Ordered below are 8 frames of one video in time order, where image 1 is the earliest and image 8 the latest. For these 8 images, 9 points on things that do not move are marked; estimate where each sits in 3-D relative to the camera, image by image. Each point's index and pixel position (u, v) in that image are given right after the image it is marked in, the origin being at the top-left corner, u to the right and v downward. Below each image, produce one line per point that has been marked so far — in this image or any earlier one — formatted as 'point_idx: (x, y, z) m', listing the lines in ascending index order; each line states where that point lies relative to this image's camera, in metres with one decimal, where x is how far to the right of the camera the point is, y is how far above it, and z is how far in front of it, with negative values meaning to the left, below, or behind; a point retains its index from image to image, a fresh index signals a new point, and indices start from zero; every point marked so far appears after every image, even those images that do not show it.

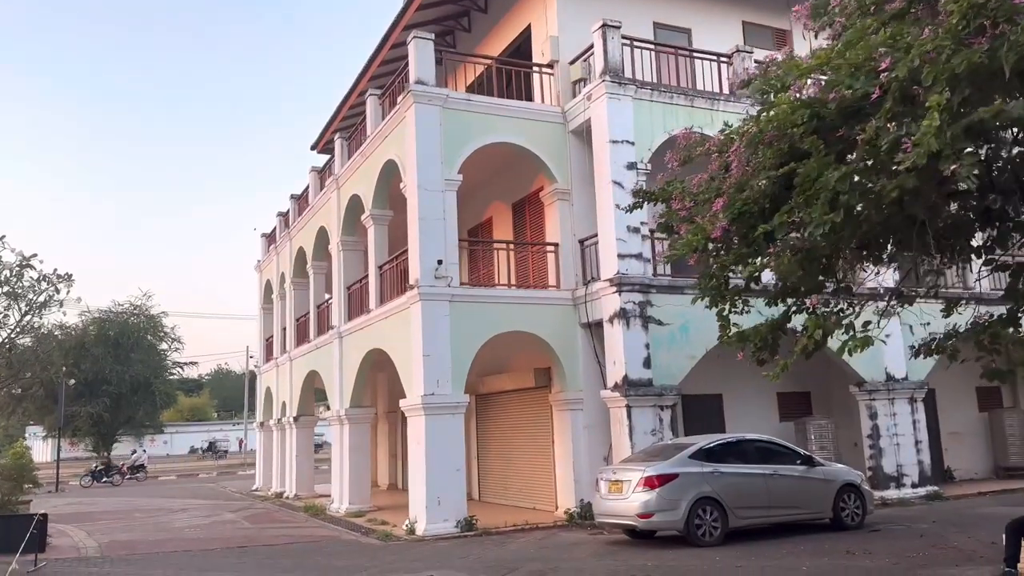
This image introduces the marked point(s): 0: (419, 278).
0: (-1.5, +0.1, +12.7) m
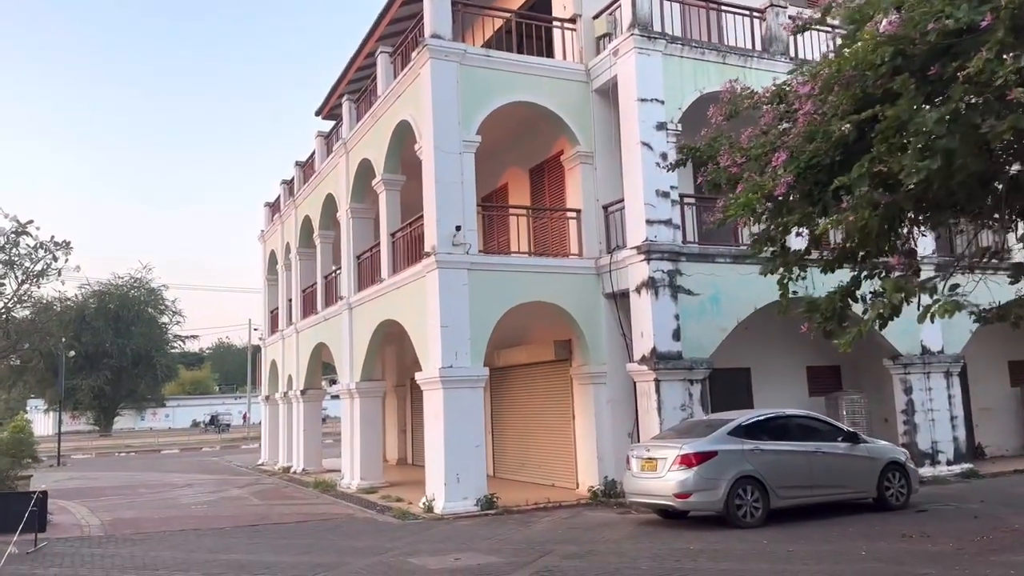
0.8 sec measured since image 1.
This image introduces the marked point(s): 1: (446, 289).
0: (-1.1, +0.6, +12.0) m
1: (-1.0, 0.0, +12.0) m
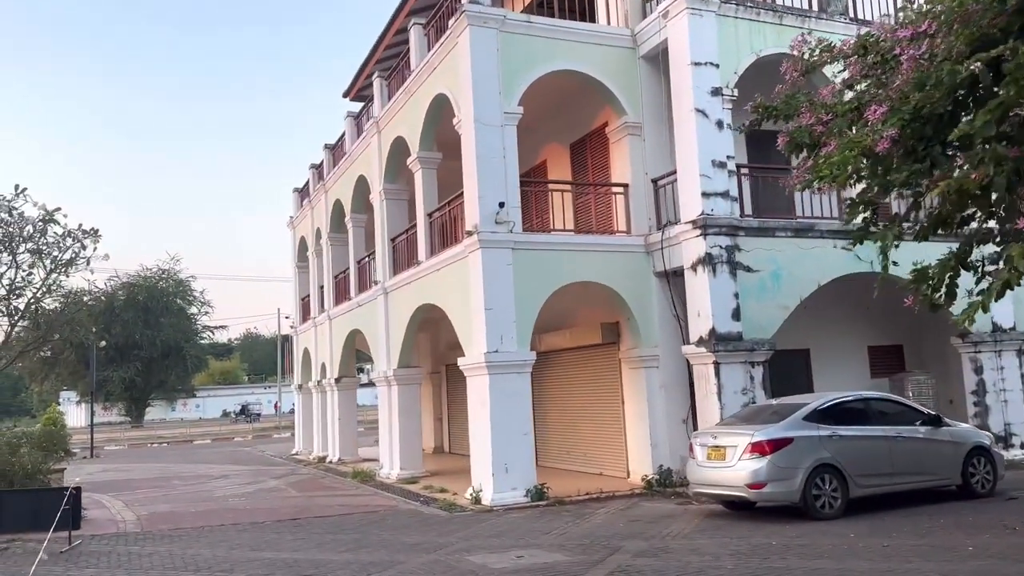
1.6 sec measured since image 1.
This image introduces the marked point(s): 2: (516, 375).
0: (-0.5, +0.9, +11.4) m
1: (-0.3, +0.3, +11.3) m
2: (0.0, -1.2, +11.3) m
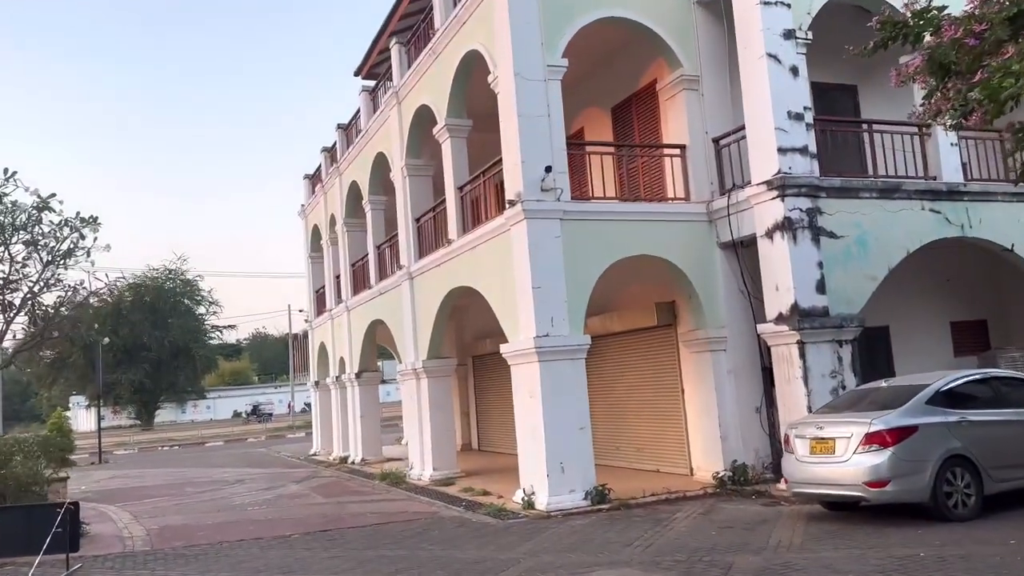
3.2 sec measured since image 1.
0: (+0.1, +1.2, +10.0) m
1: (+0.3, +0.6, +10.0) m
2: (+0.7, -0.9, +10.0) m
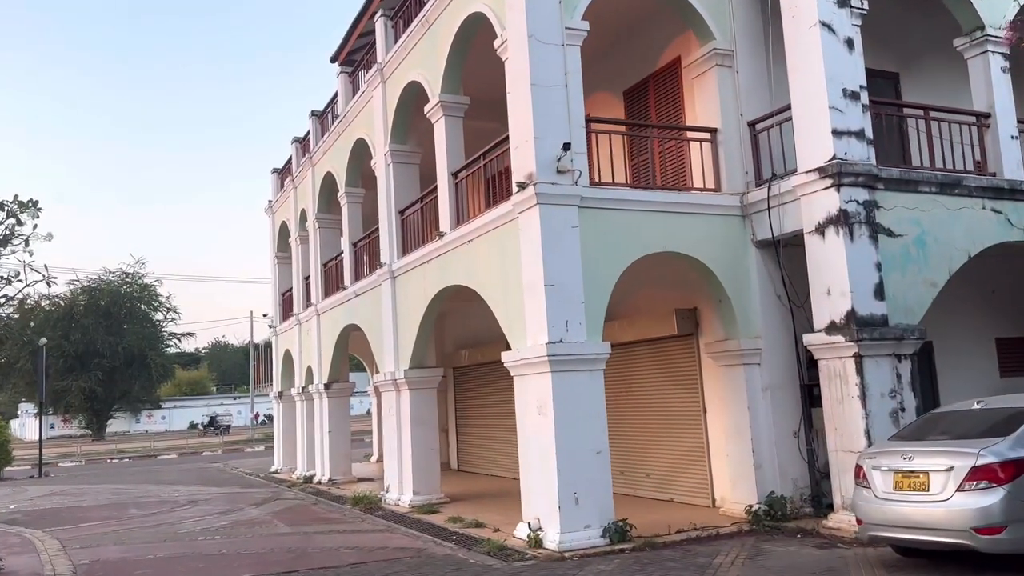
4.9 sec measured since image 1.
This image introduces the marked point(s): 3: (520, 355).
0: (+0.2, +1.2, +8.5) m
1: (+0.4, +0.6, +8.5) m
2: (+0.8, -0.9, +8.5) m
3: (+0.1, -0.7, +8.7) m
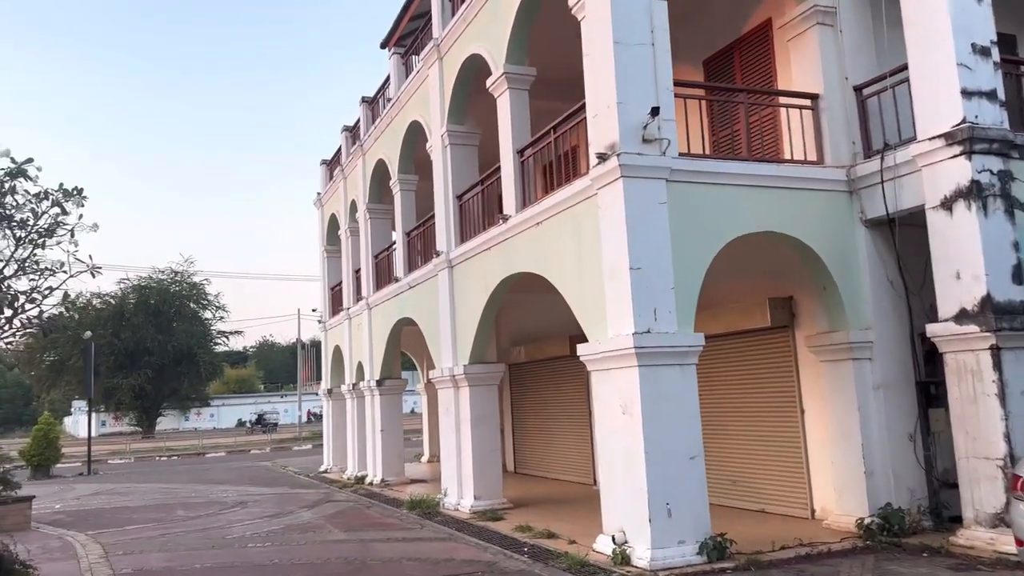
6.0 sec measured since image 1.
0: (+1.0, +1.4, +7.6) m
1: (+1.2, +0.7, +7.6) m
2: (+1.5, -0.7, +7.5) m
3: (+0.9, -0.6, +7.7) m
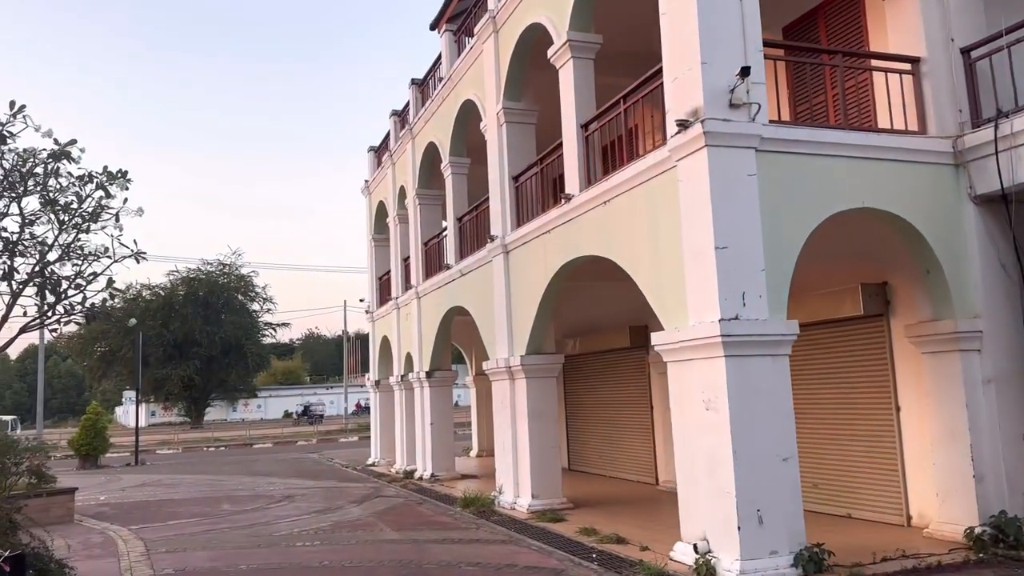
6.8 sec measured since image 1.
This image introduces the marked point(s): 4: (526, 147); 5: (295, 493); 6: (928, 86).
0: (+1.6, +1.5, +6.8) m
1: (+1.8, +0.9, +6.8) m
2: (+2.1, -0.6, +6.7) m
3: (+1.5, -0.4, +7.0) m
4: (+0.2, +2.0, +11.7) m
5: (-3.9, -3.7, +14.7) m
6: (+4.0, +2.0, +7.8) m
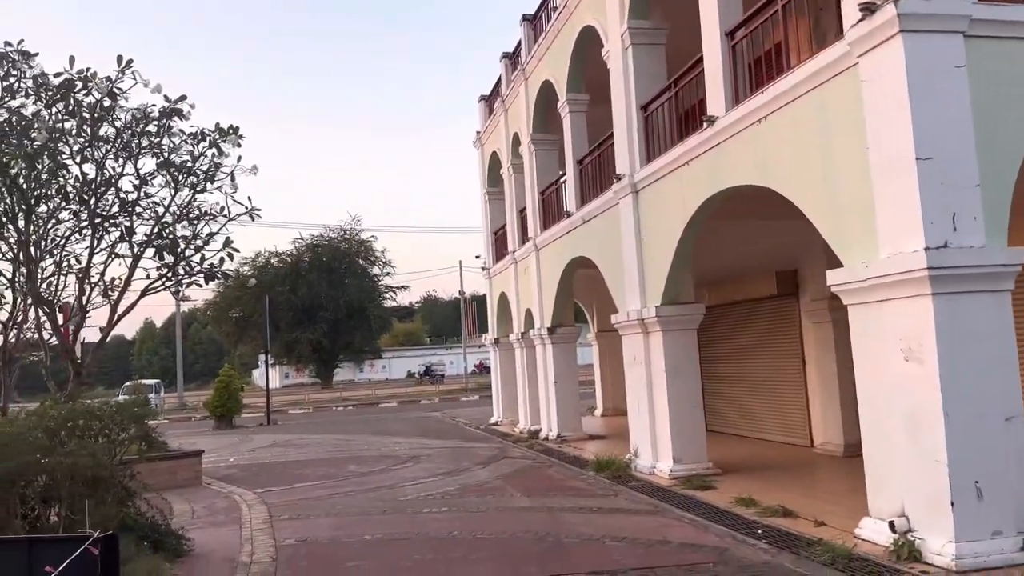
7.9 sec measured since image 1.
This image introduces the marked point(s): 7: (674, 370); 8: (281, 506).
0: (+2.6, +2.1, +5.5) m
1: (+2.7, +1.4, +5.4) m
2: (+3.1, -0.1, +5.4) m
3: (+2.5, +0.1, +5.7) m
4: (+1.8, +2.7, +10.4) m
5: (-1.6, -2.9, +14.2) m
6: (+5.1, +2.6, +6.1) m
7: (+1.9, -1.0, +9.7) m
8: (-2.6, -2.4, +9.1) m
